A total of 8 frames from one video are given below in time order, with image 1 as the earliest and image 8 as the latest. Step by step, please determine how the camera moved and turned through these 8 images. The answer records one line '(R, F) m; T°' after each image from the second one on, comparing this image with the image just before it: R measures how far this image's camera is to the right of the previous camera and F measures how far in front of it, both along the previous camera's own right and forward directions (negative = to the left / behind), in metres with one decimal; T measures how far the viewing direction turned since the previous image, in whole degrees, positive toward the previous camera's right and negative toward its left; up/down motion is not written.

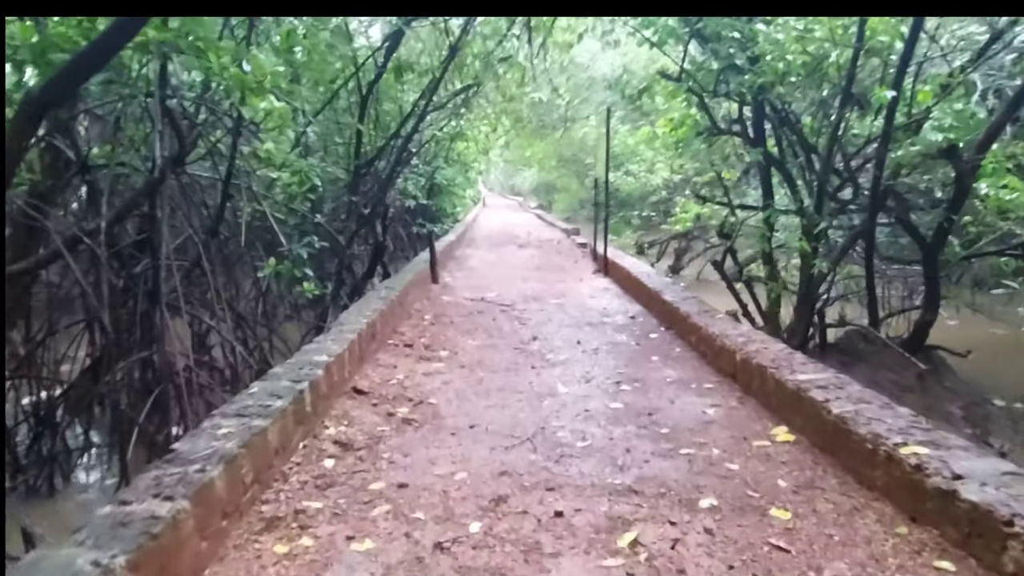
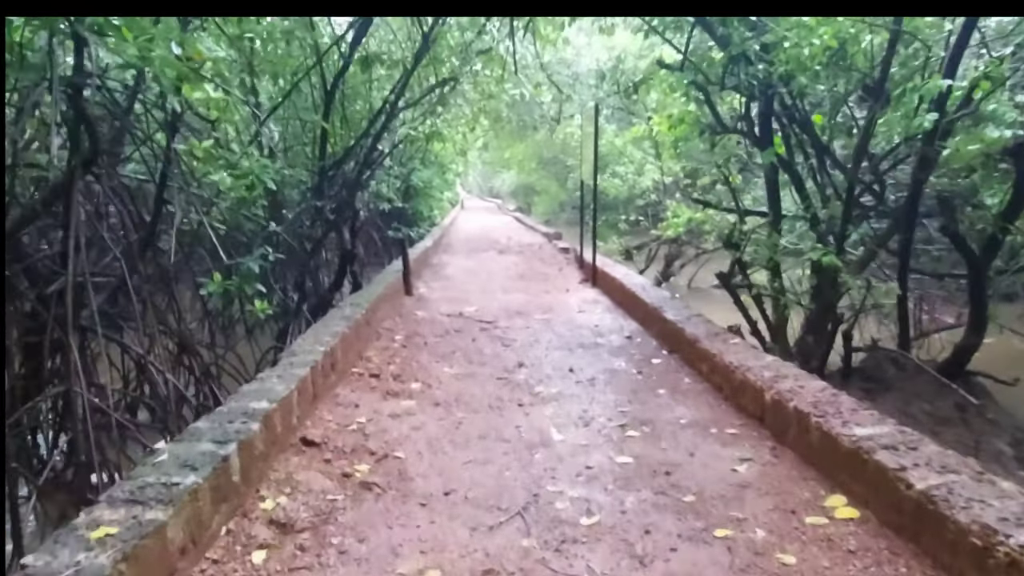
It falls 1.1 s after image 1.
(0.0, +0.8) m; +2°
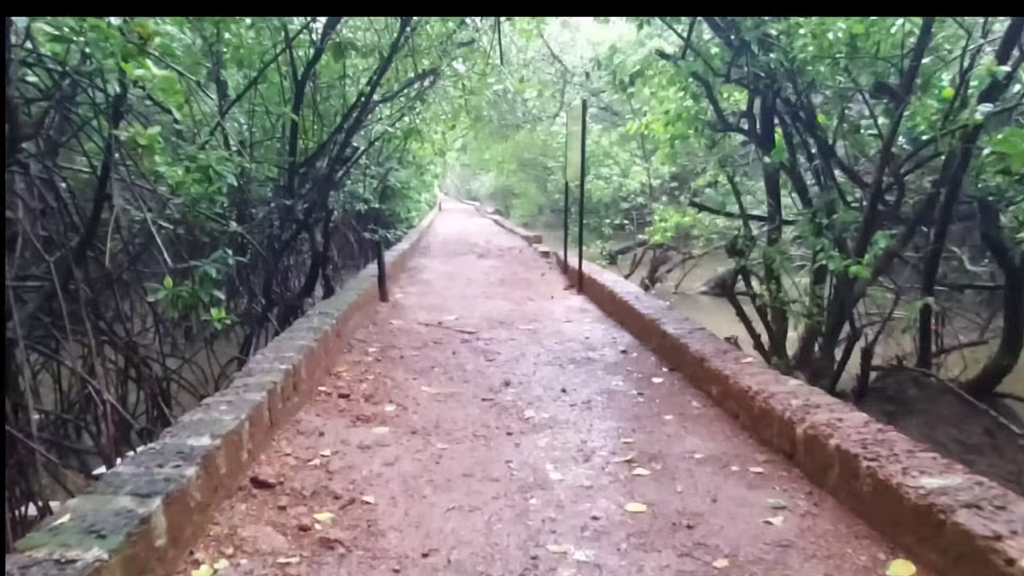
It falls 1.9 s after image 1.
(-0.1, +0.5) m; +2°
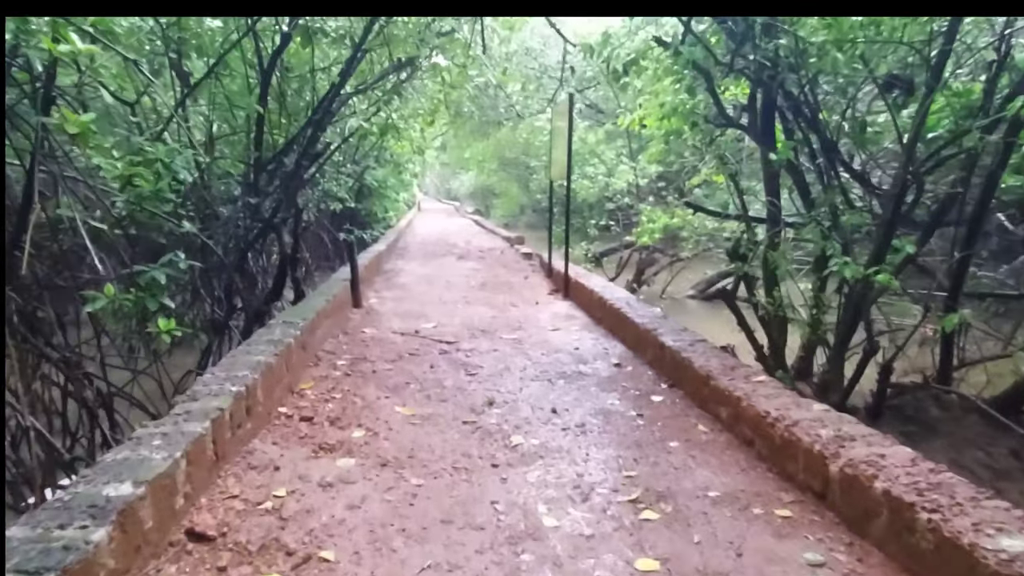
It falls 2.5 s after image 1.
(0.0, +0.5) m; +2°
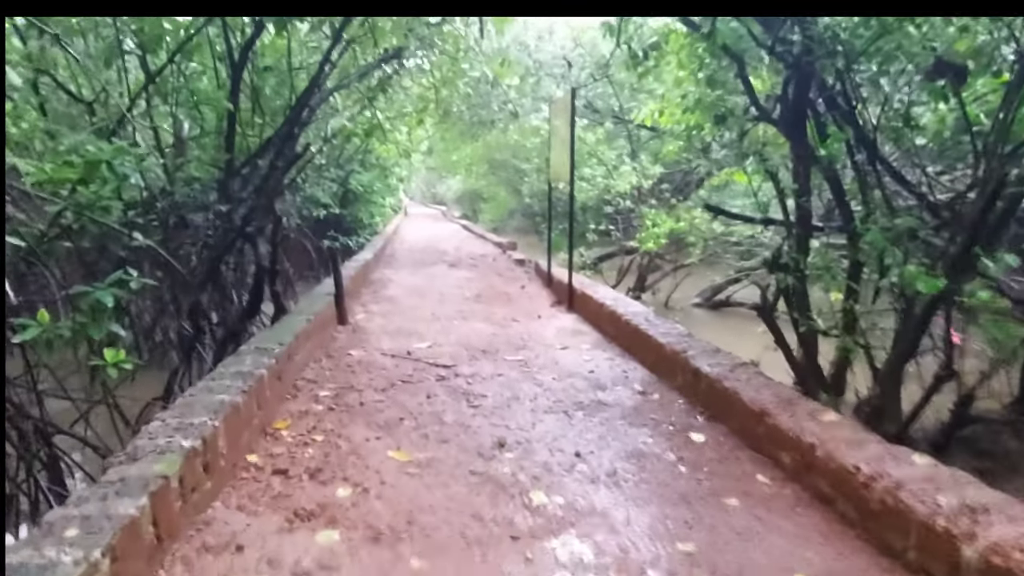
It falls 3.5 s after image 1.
(-0.1, +0.7) m; +1°
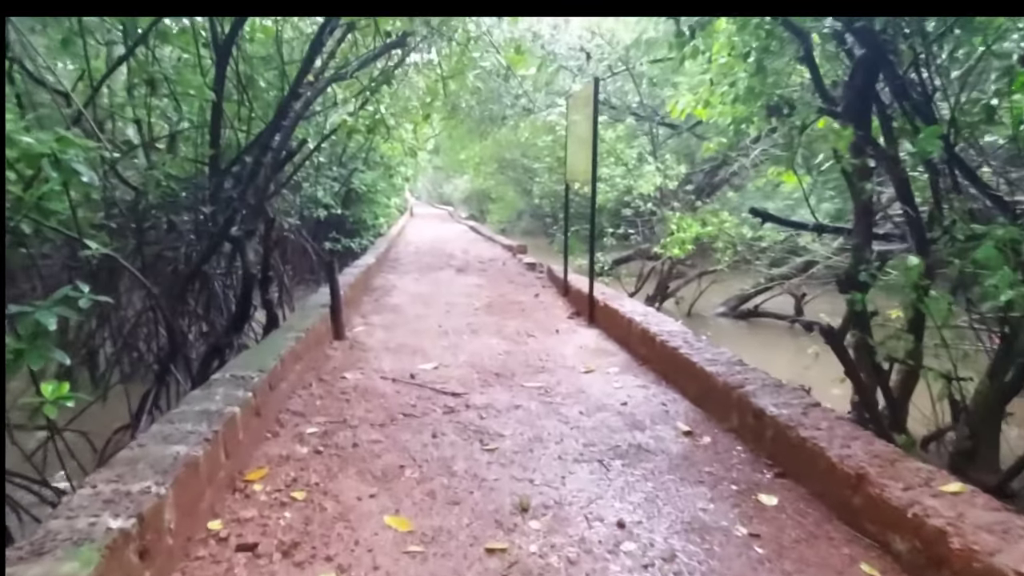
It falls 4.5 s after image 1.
(-0.1, +0.7) m; 0°
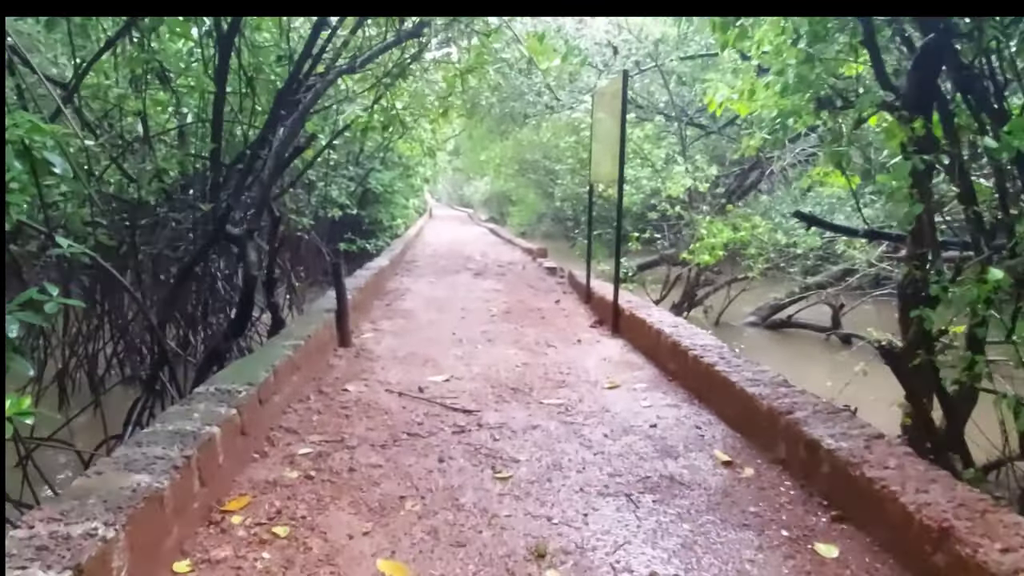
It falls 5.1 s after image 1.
(0.0, +0.4) m; -2°
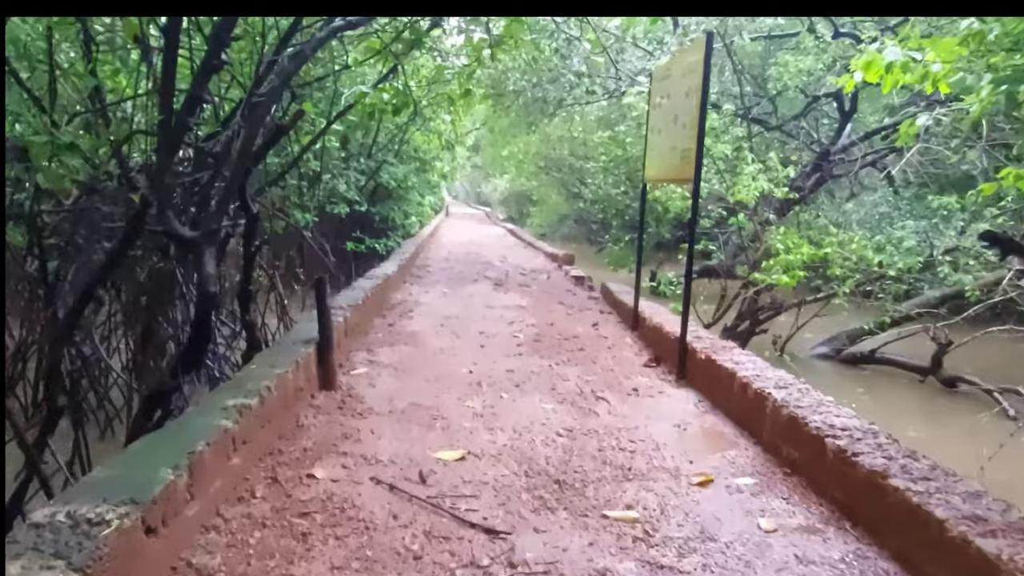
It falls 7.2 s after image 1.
(-0.2, +1.5) m; -1°
